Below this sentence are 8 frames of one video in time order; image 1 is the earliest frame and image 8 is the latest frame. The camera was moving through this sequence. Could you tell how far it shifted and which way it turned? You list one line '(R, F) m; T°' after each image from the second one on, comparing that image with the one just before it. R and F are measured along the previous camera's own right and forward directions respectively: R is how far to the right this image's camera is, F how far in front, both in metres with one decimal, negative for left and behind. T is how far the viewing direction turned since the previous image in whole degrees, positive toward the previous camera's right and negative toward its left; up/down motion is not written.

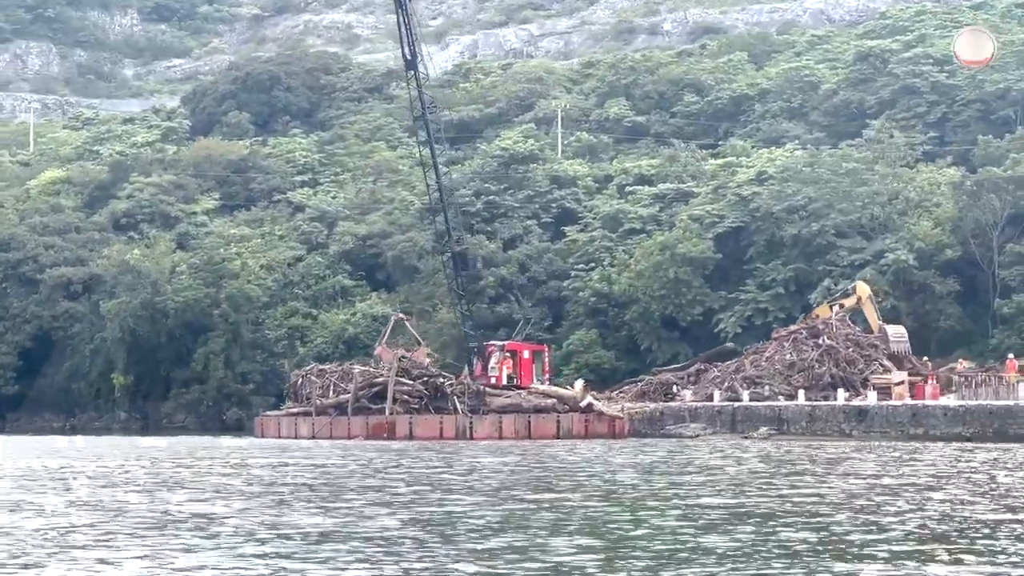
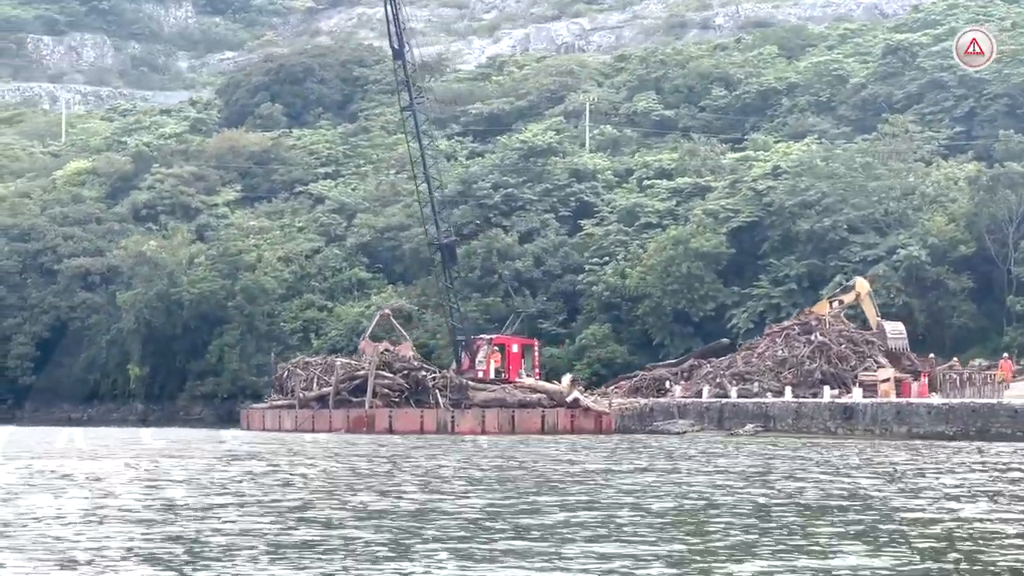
(+1.7, +0.5) m; -2°
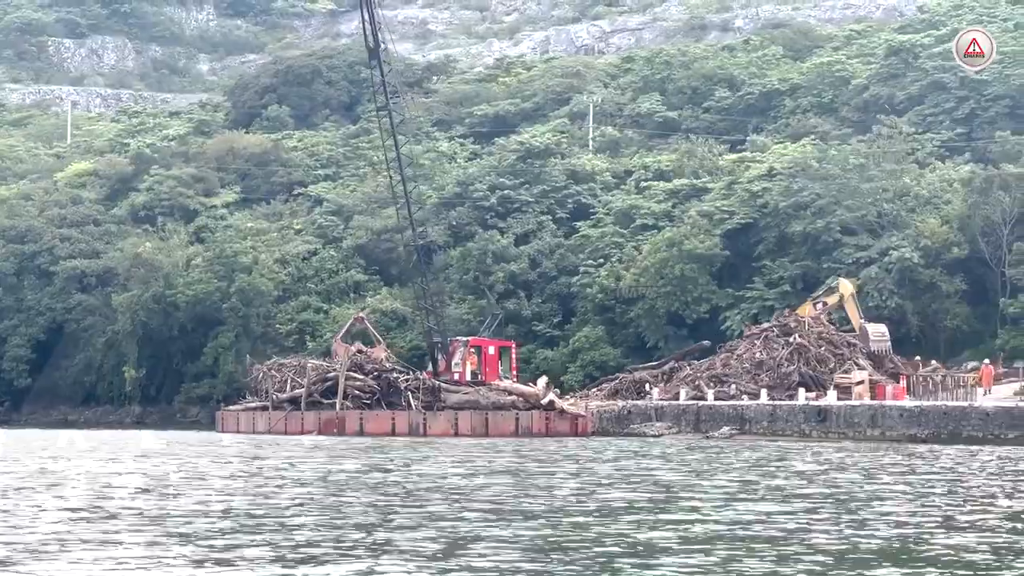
(+1.2, +0.4) m; -1°
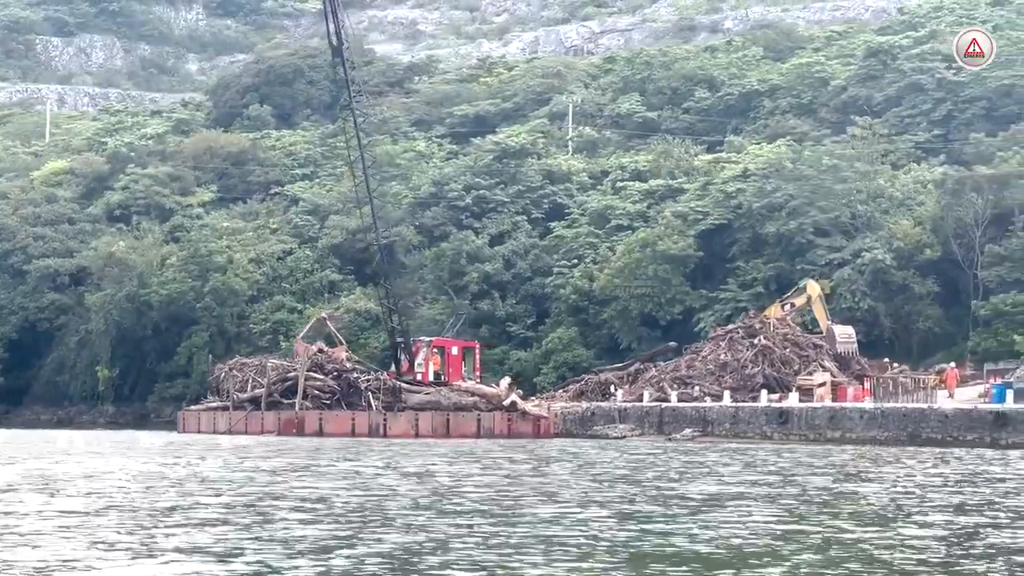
(+0.7, +0.3) m; 0°
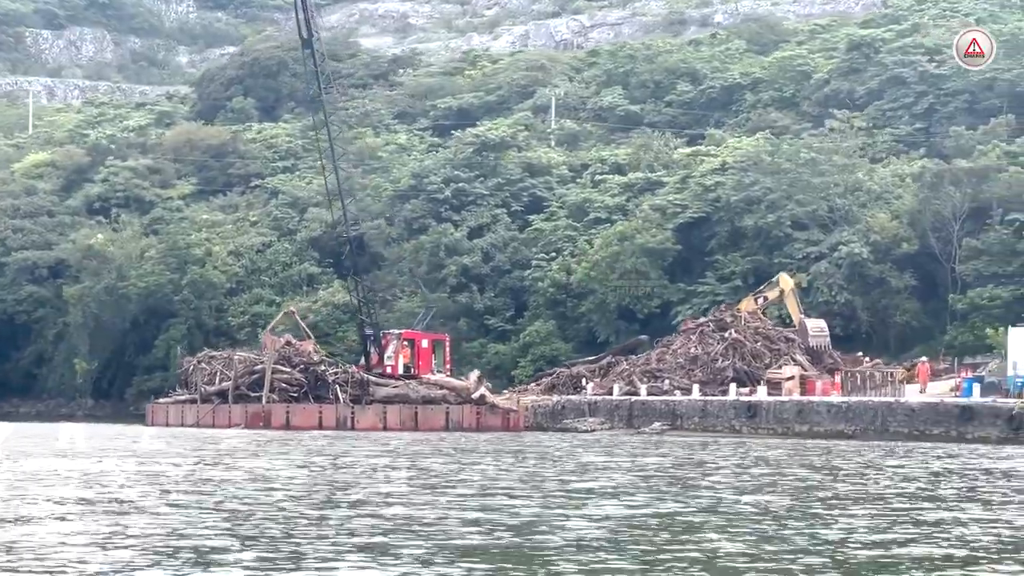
(+0.5, +0.2) m; 0°
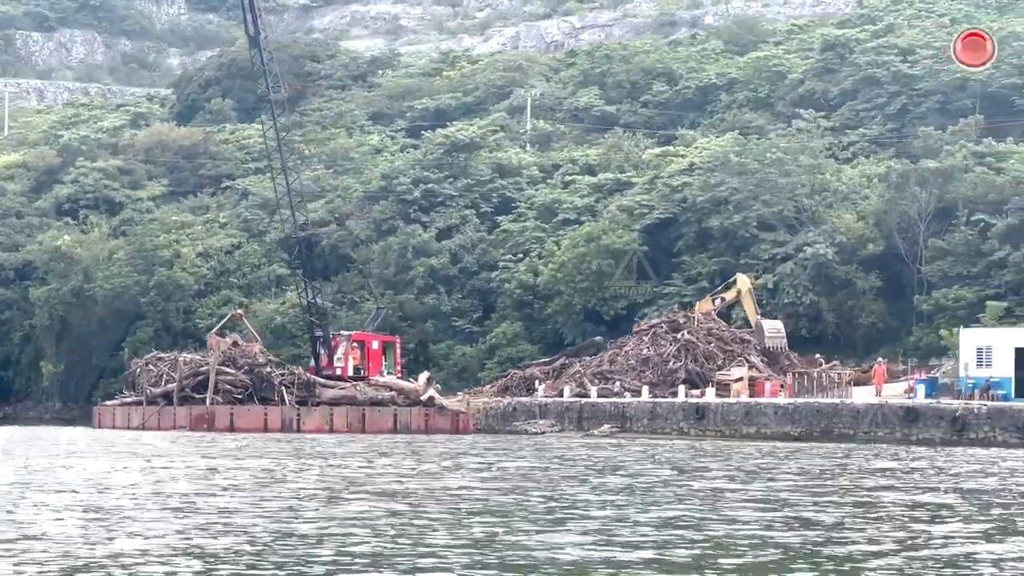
(+1.1, +0.5) m; 0°
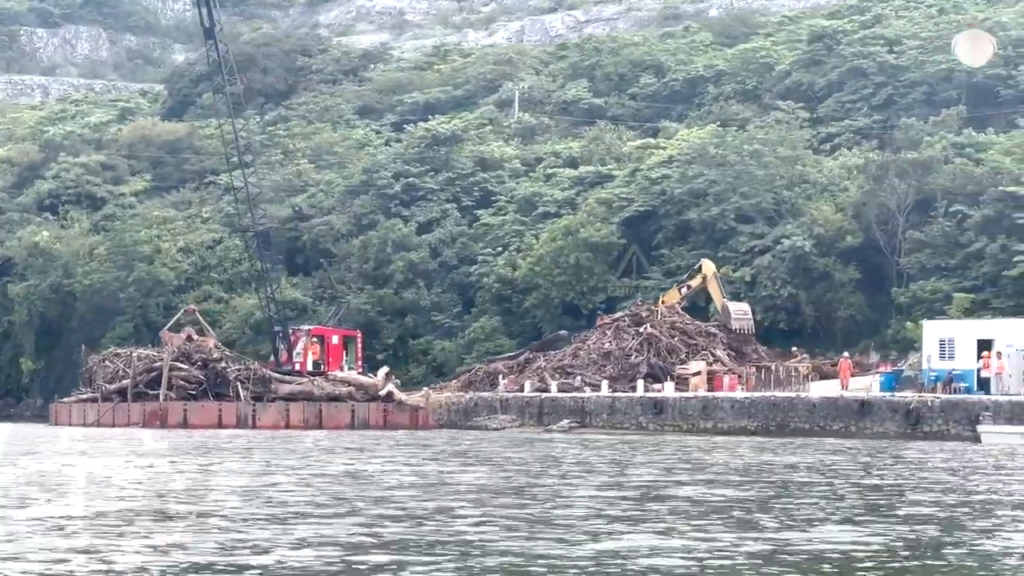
(+1.2, +0.6) m; 0°
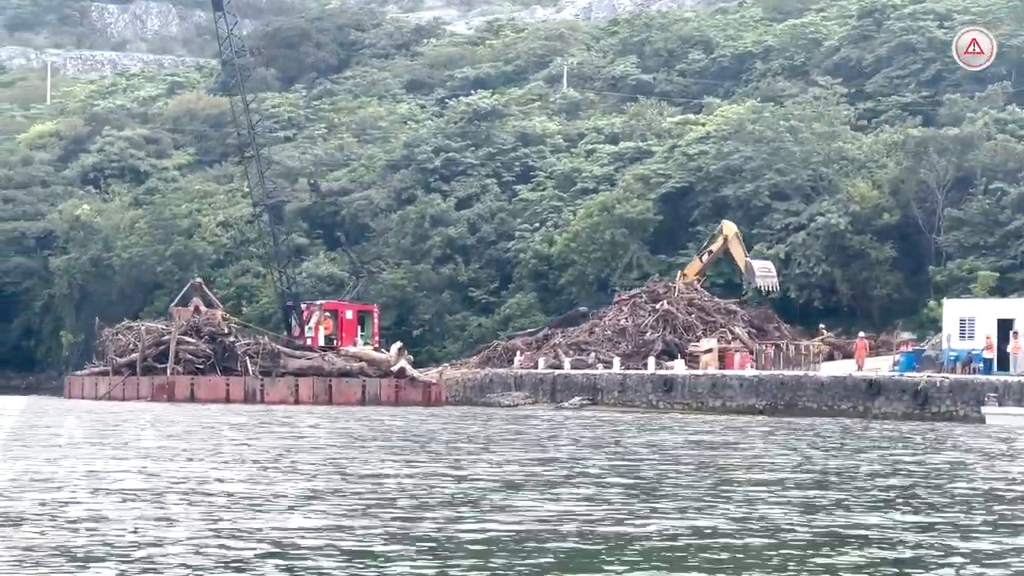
(+1.3, +0.7) m; -2°
